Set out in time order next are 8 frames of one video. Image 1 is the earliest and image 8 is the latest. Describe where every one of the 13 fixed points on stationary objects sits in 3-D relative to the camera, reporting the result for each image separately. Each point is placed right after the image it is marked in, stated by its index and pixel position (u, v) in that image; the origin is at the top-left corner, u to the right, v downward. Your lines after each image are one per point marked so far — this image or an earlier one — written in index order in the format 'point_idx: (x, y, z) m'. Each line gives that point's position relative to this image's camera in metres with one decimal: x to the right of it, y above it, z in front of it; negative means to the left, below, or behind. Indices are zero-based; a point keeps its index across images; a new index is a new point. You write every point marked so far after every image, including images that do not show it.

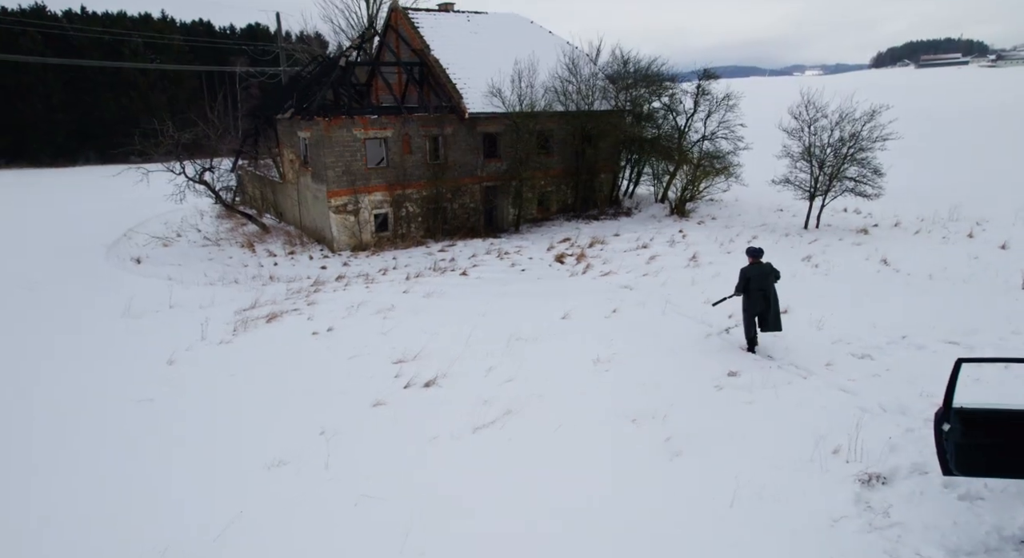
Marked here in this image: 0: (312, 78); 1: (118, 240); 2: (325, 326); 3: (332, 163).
0: (-6.3, +6.3, +18.6) m
1: (-12.3, +1.2, +18.6) m
2: (-2.9, -0.8, +9.4) m
3: (-4.8, +3.1, +16.0) m
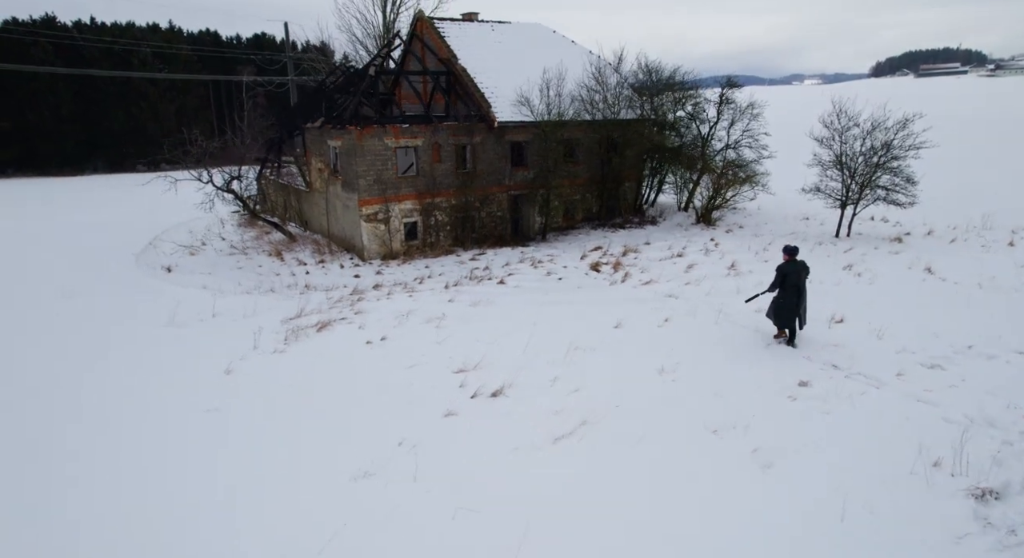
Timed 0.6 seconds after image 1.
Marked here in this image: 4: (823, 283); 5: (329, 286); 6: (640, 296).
0: (-5.5, +6.0, +18.7) m
1: (-11.5, +0.9, +18.6) m
2: (-2.1, -0.9, +9.4) m
3: (-4.0, +2.9, +16.0) m
4: (+6.1, -0.1, +11.5) m
5: (-4.2, -0.2, +13.7) m
6: (+2.4, -0.3, +11.4) m
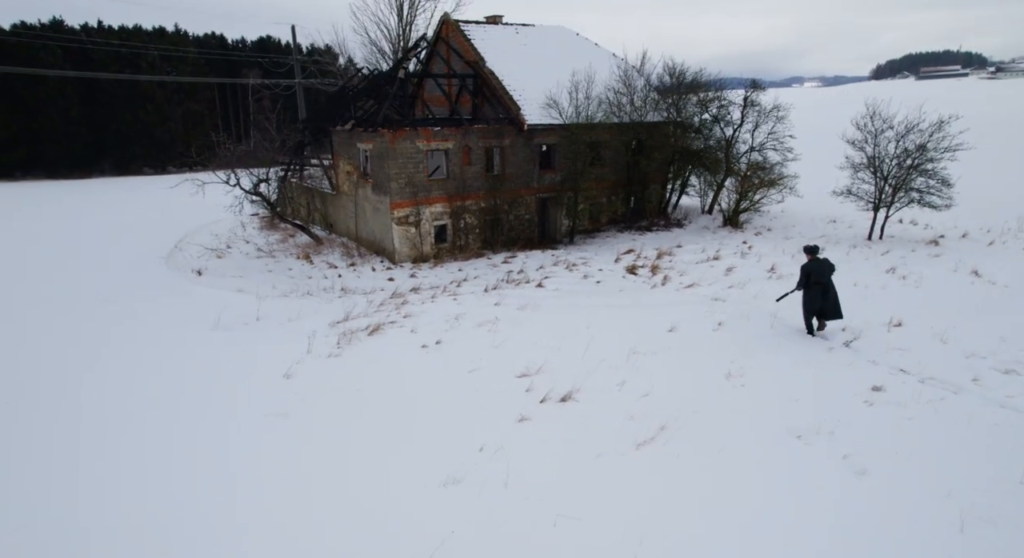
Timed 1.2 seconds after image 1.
0: (-4.6, +5.9, +18.7) m
1: (-10.6, +0.8, +18.6) m
2: (-1.2, -1.0, +9.4) m
3: (-3.1, +2.8, +16.0) m
4: (+6.9, -0.1, +11.5) m
5: (-3.3, -0.3, +13.7) m
6: (+3.3, -0.4, +11.4) m
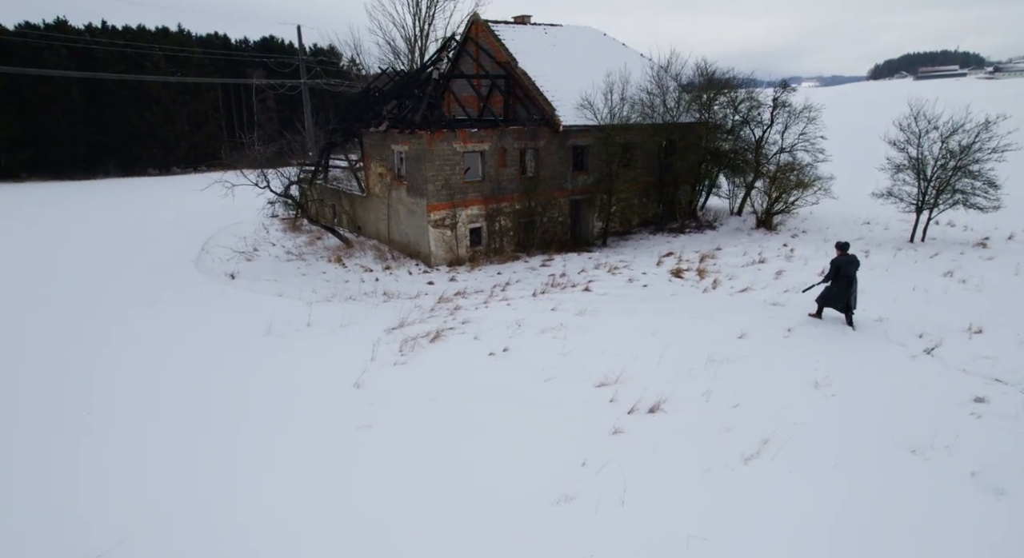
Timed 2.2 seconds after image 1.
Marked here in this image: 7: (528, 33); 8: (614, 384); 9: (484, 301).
0: (-3.6, +5.8, +18.5) m
1: (-9.6, +0.7, +18.4) m
2: (-0.2, -1.0, +9.2) m
3: (-2.1, +2.7, +15.8) m
4: (+7.9, -0.2, +11.3) m
5: (-2.3, -0.3, +13.5) m
6: (+4.3, -0.5, +11.2) m
7: (+0.5, +8.2, +19.8) m
8: (+1.3, -1.4, +7.8) m
9: (-0.5, -0.5, +11.8) m
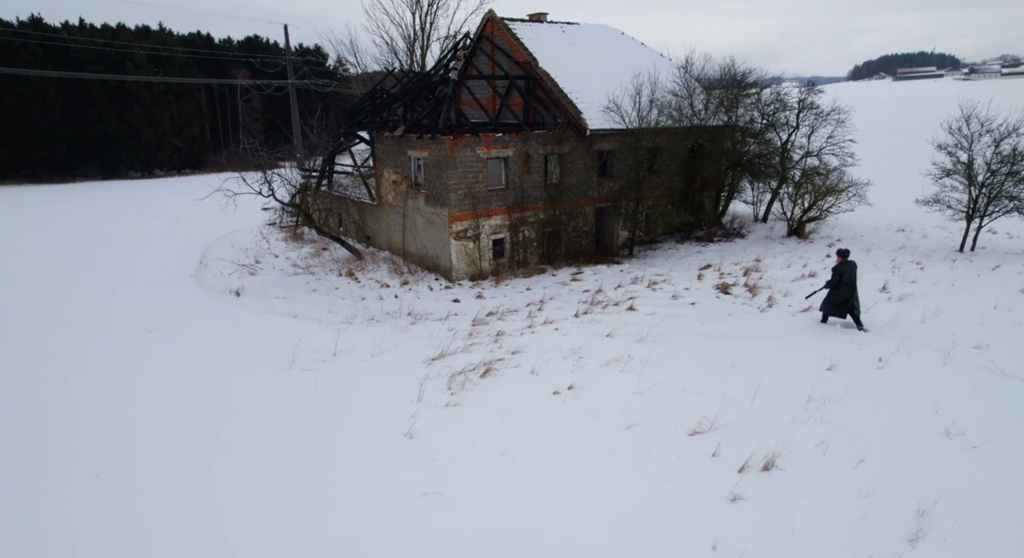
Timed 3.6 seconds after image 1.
0: (-3.0, +5.4, +17.3) m
1: (-9.0, +0.3, +17.1) m
2: (+0.7, -1.4, +8.1) m
3: (-1.4, +2.3, +14.6) m
4: (+8.8, -0.5, +10.4) m
5: (-1.5, -0.7, +12.3) m
6: (+5.1, -0.8, +10.2) m
7: (+1.1, +7.8, +18.7) m
8: (+2.2, -1.7, +6.8) m
9: (+0.3, -0.8, +10.8) m
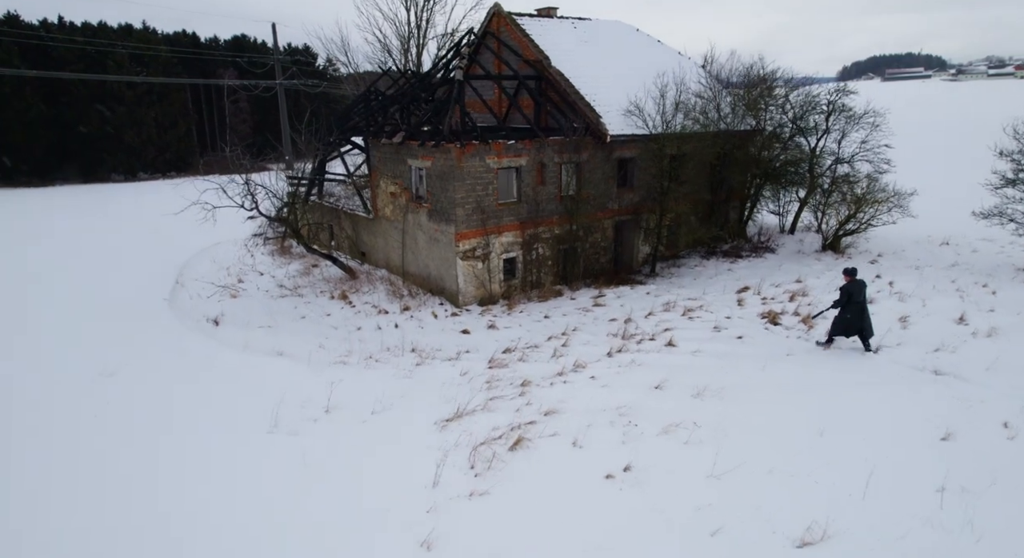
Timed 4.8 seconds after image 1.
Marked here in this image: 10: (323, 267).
0: (-2.7, +4.8, +15.6) m
1: (-8.7, -0.3, +15.3) m
2: (+1.1, -2.0, +6.4) m
3: (-1.1, +1.7, +13.0) m
4: (+9.2, -1.0, +8.9) m
5: (-1.1, -1.3, +10.7) m
6: (+5.5, -1.4, +8.6) m
7: (+1.3, +7.2, +17.1) m
8: (+2.7, -2.3, +5.1) m
9: (+0.7, -1.4, +9.1) m
10: (-5.5, +0.3, +17.1) m
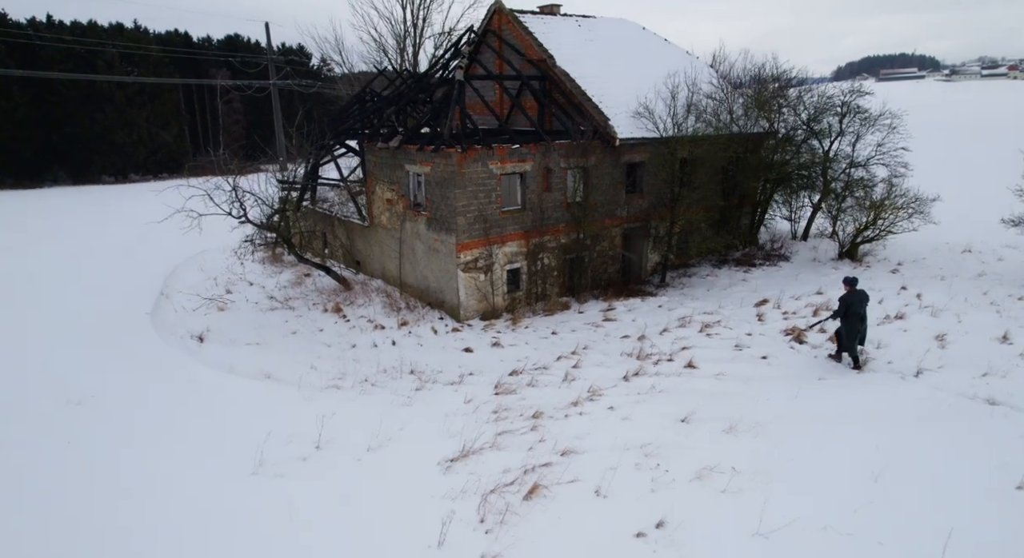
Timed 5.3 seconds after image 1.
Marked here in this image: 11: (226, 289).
0: (-2.7, +4.5, +14.8) m
1: (-8.6, -0.6, +14.4) m
2: (+1.3, -2.2, +5.6) m
3: (-1.0, +1.5, +12.1) m
4: (+9.3, -1.3, +8.1) m
5: (-1.0, -1.6, +9.8) m
6: (+5.7, -1.6, +7.9) m
7: (+1.4, +7.0, +16.3) m
8: (+2.9, -2.5, +4.4) m
9: (+0.8, -1.7, +8.3) m
10: (-5.4, +0.1, +16.3) m
11: (-7.5, -0.3, +15.7) m
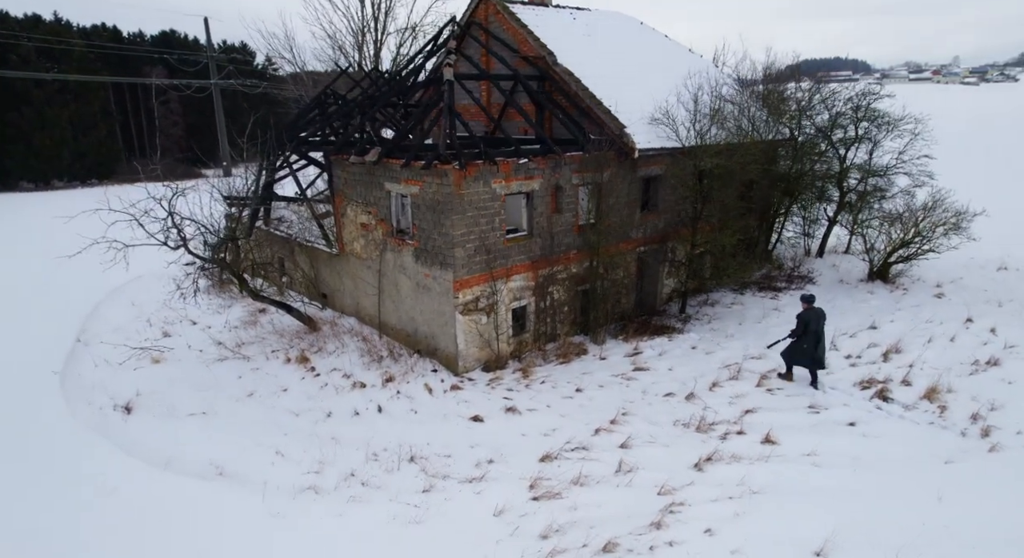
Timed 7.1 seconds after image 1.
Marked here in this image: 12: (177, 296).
0: (-2.7, +3.7, +12.3) m
1: (-8.5, -1.5, +11.5) m
2: (+2.0, -2.9, +3.5) m
3: (-0.8, +0.7, +9.8) m
4: (+9.8, -1.8, +6.6) m
5: (-0.6, -2.3, +7.5) m
6: (+6.2, -2.2, +6.1) m
7: (+1.1, +6.2, +14.1) m
8: (+3.7, -3.2, +2.3) m
9: (+1.3, -2.4, +6.1) m
10: (-5.5, -0.8, +13.6) m
11: (-7.6, -1.2, +12.9) m
12: (-8.3, -0.5, +14.8) m
